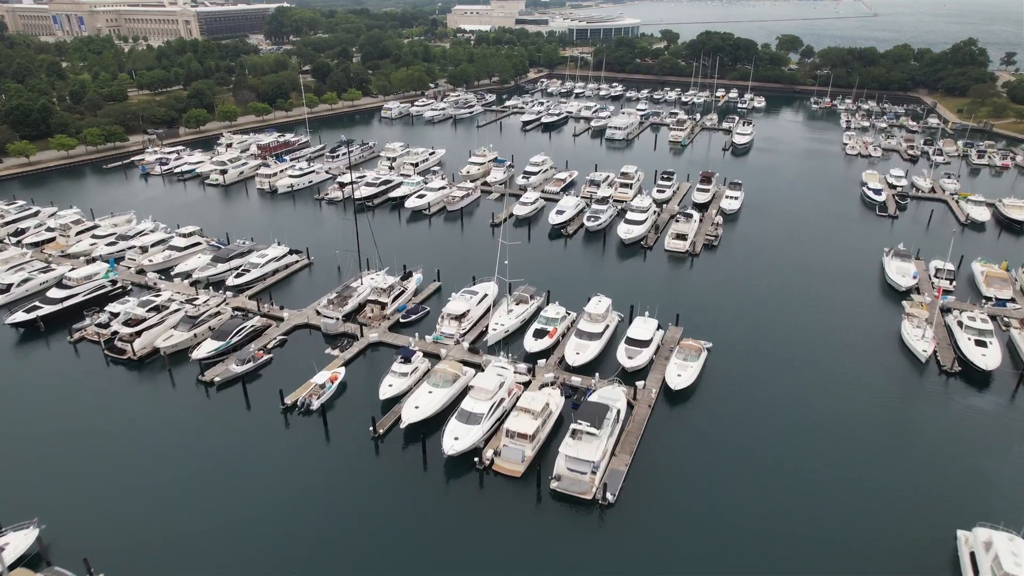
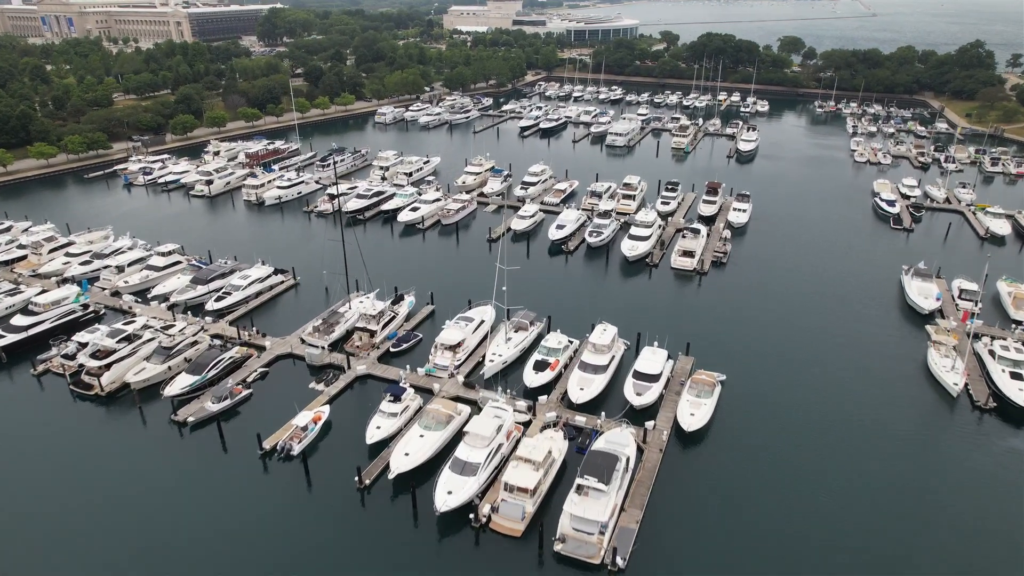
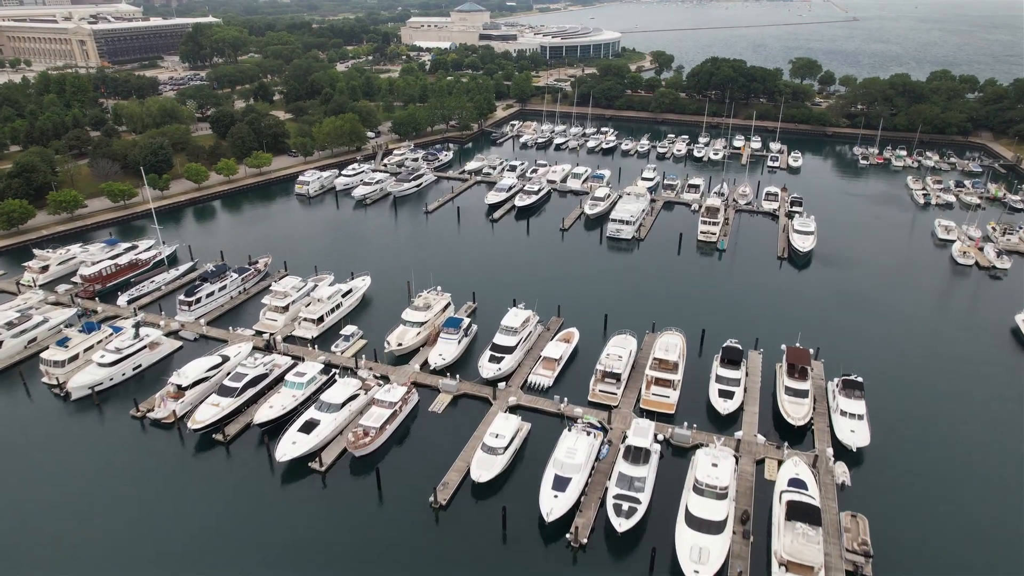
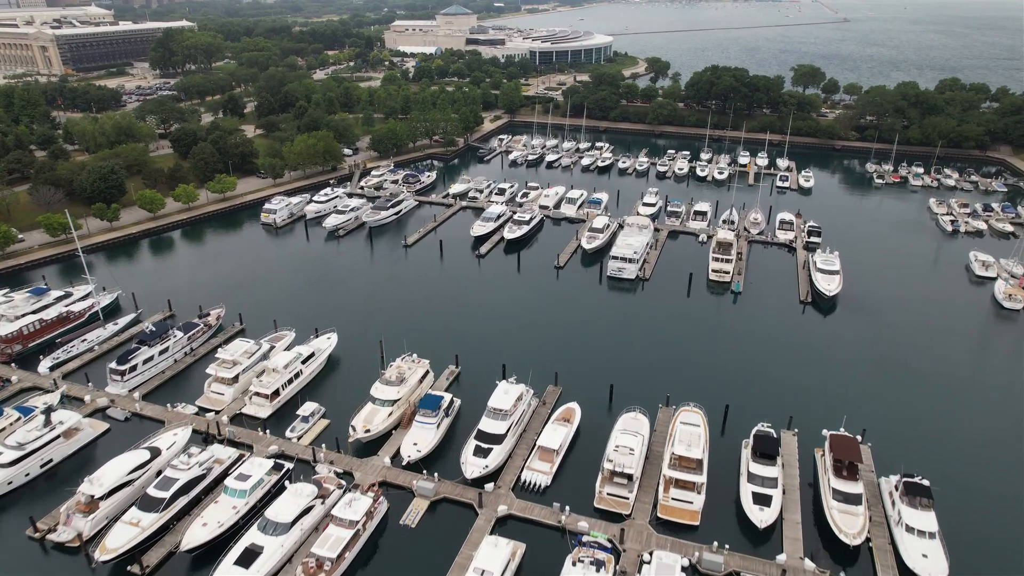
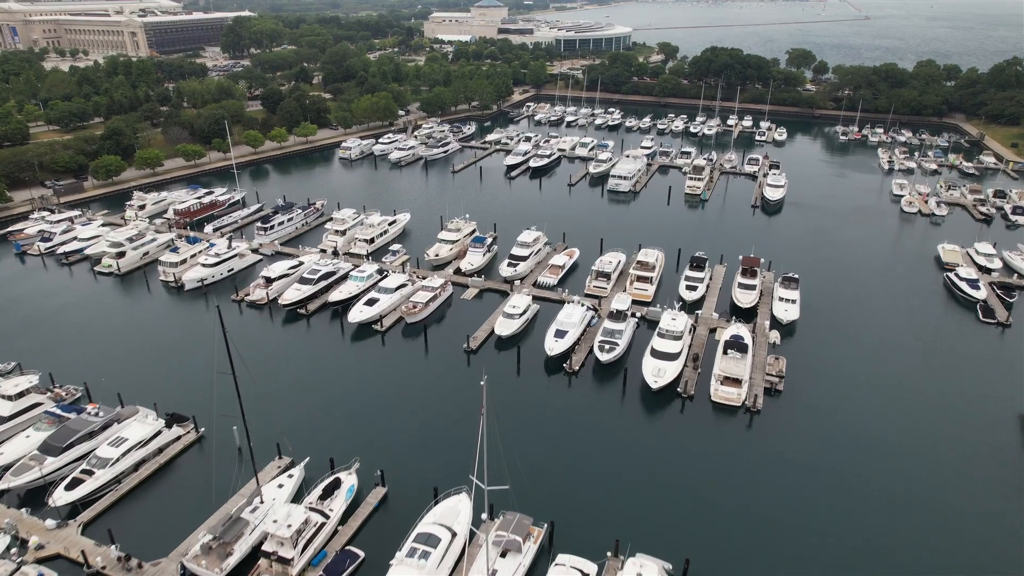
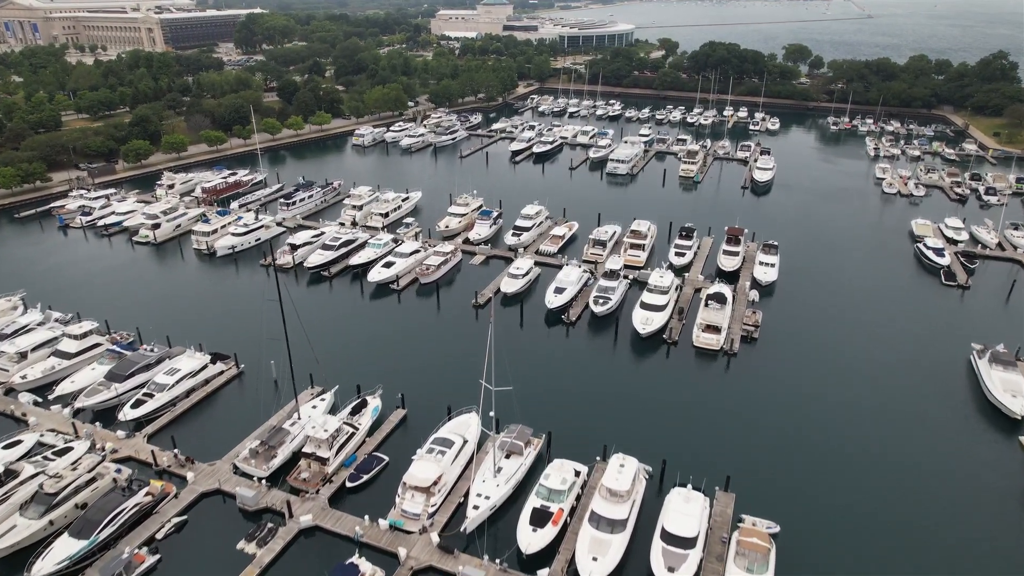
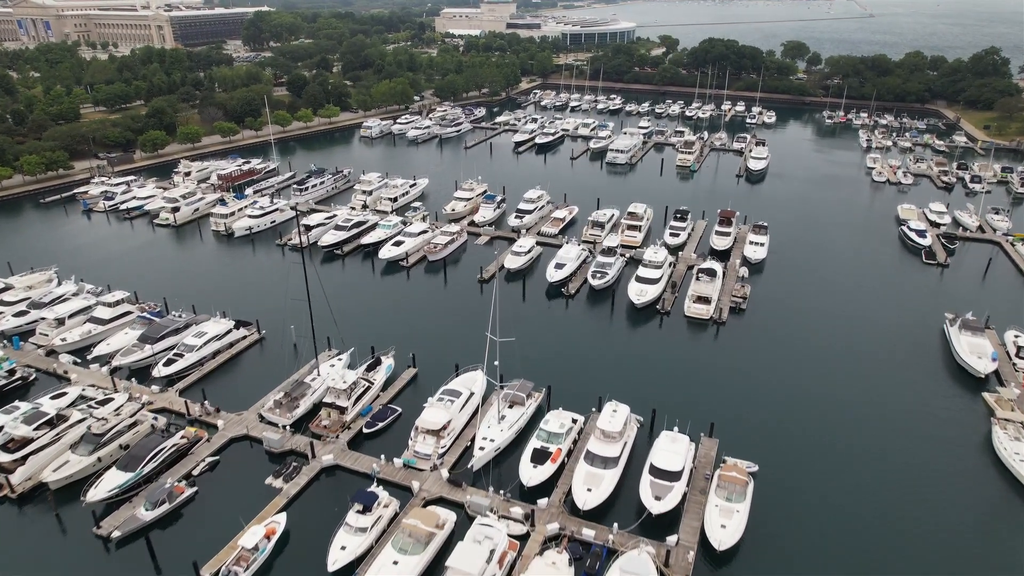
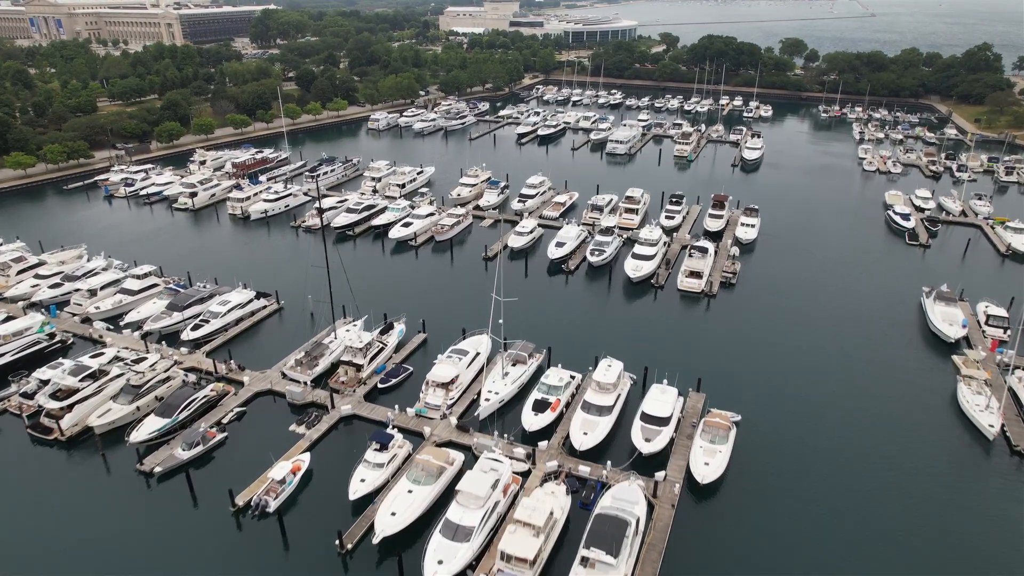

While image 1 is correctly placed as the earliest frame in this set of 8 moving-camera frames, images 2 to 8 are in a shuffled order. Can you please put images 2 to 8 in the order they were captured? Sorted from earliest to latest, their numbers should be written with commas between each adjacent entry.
2, 8, 7, 6, 5, 3, 4
